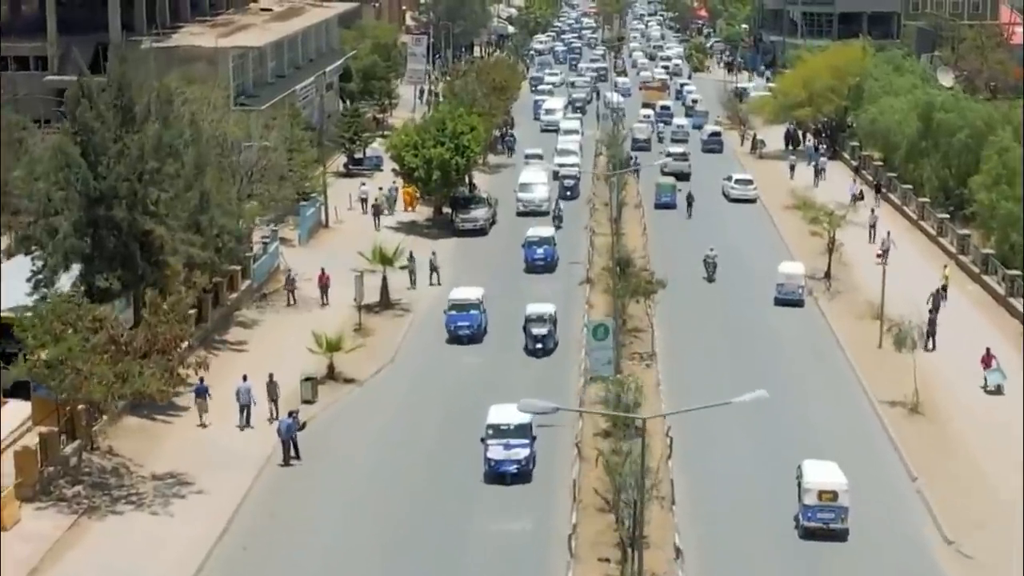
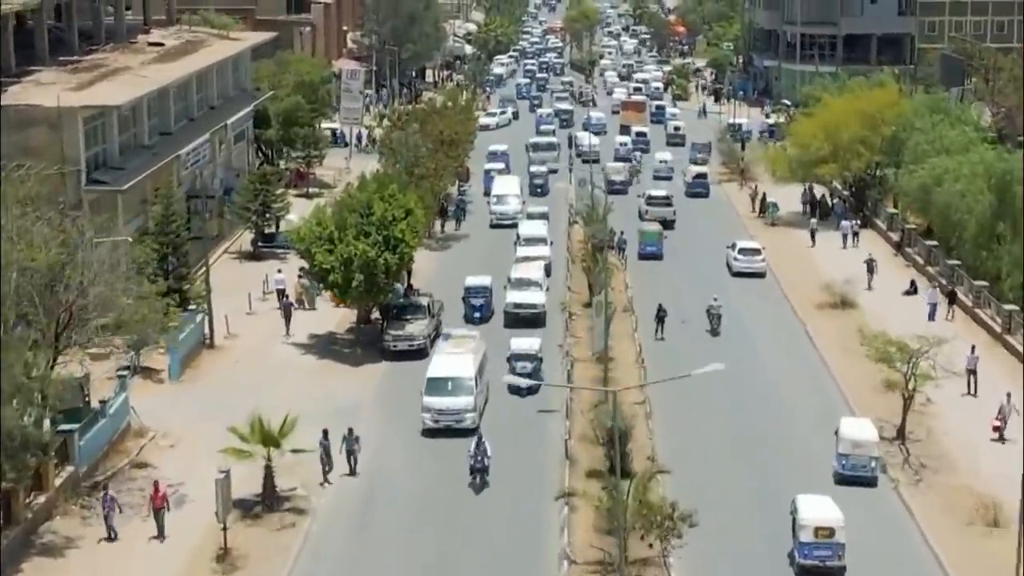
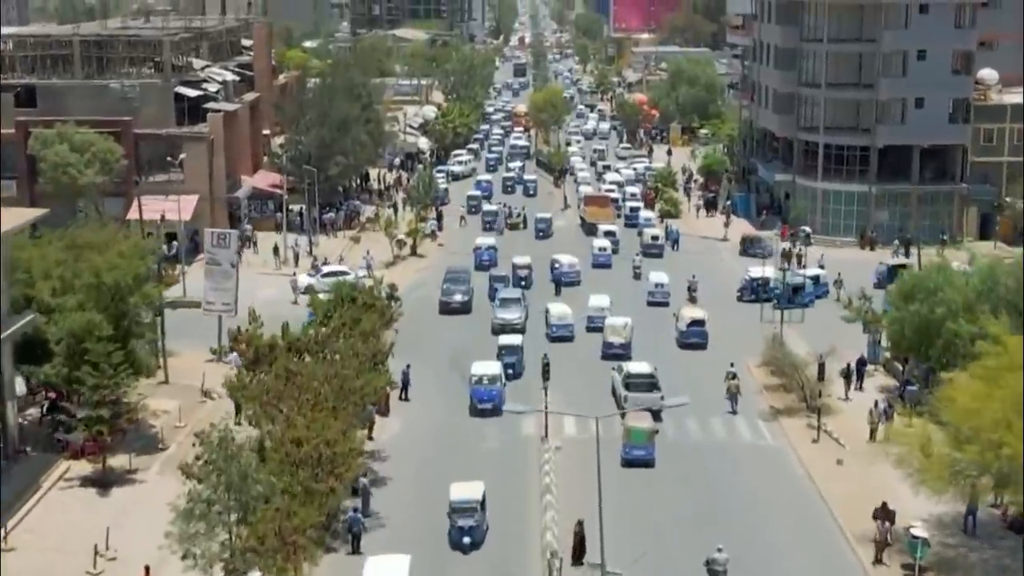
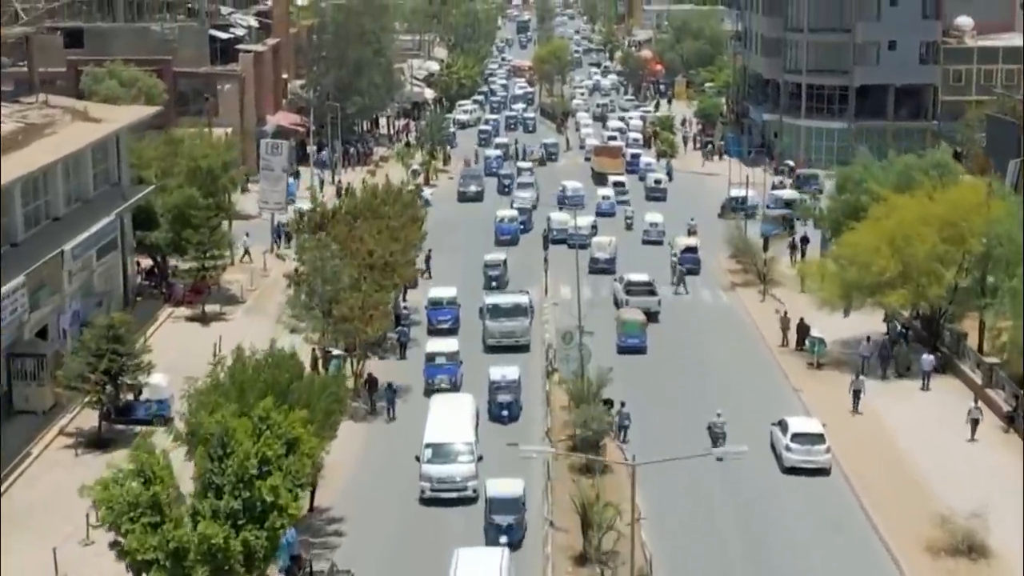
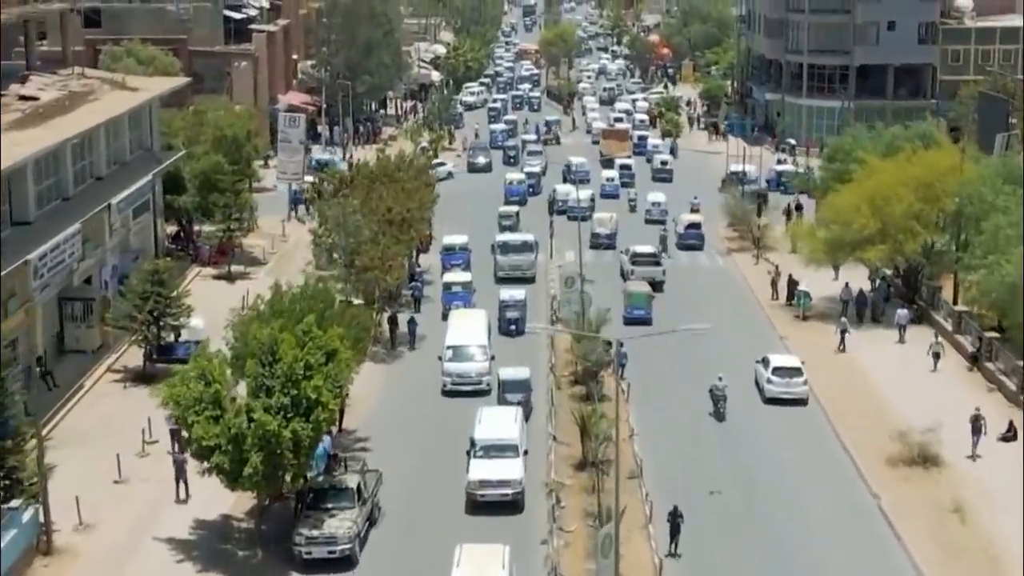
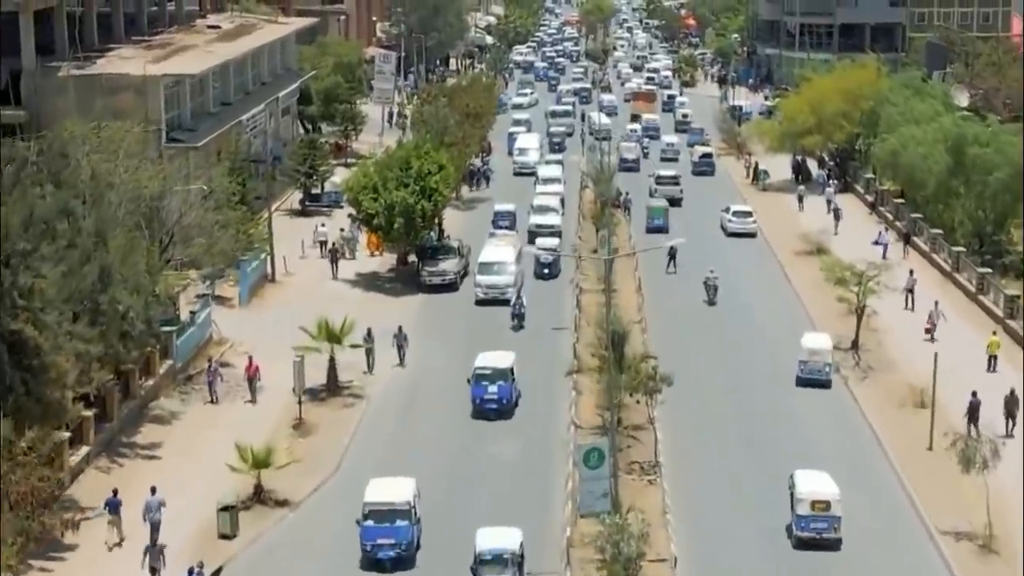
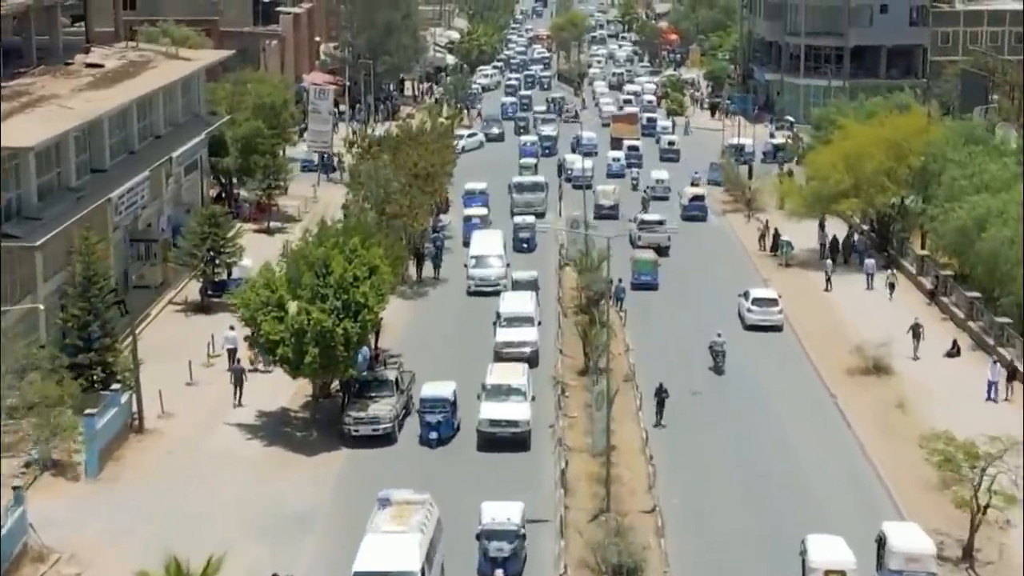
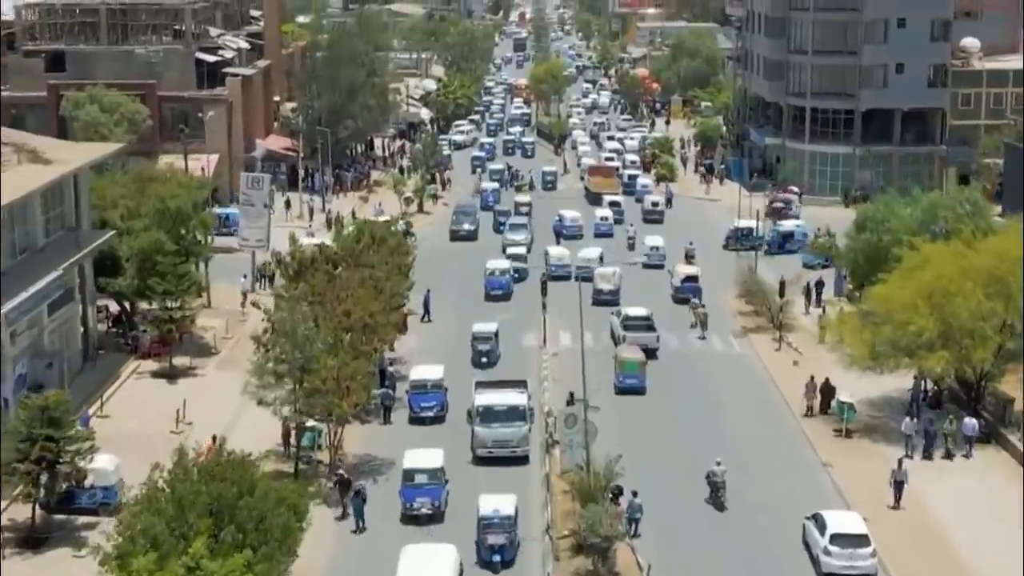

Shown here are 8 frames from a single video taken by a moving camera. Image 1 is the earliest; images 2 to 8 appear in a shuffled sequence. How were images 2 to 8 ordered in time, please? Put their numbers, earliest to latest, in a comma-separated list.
6, 2, 7, 5, 4, 8, 3
